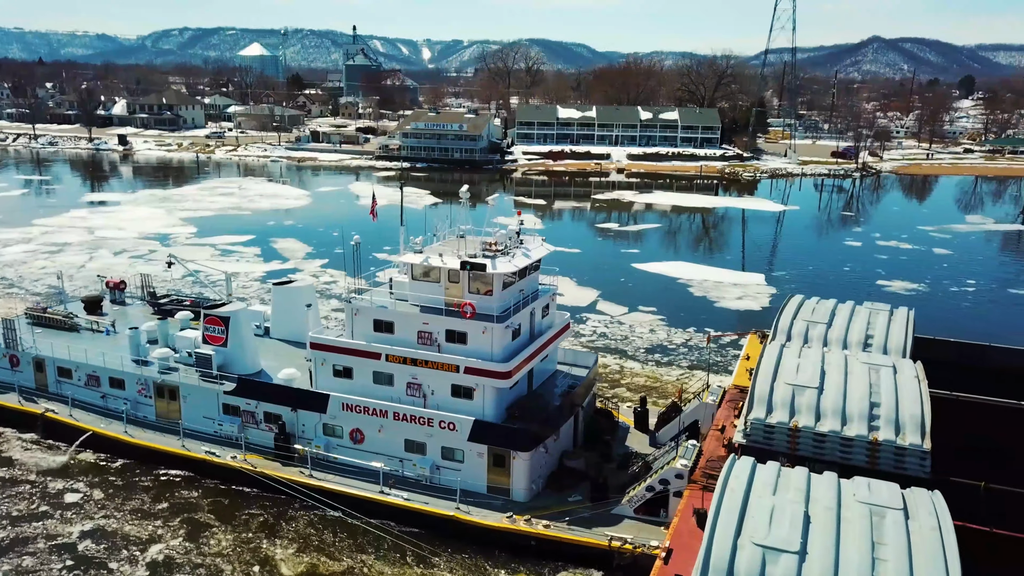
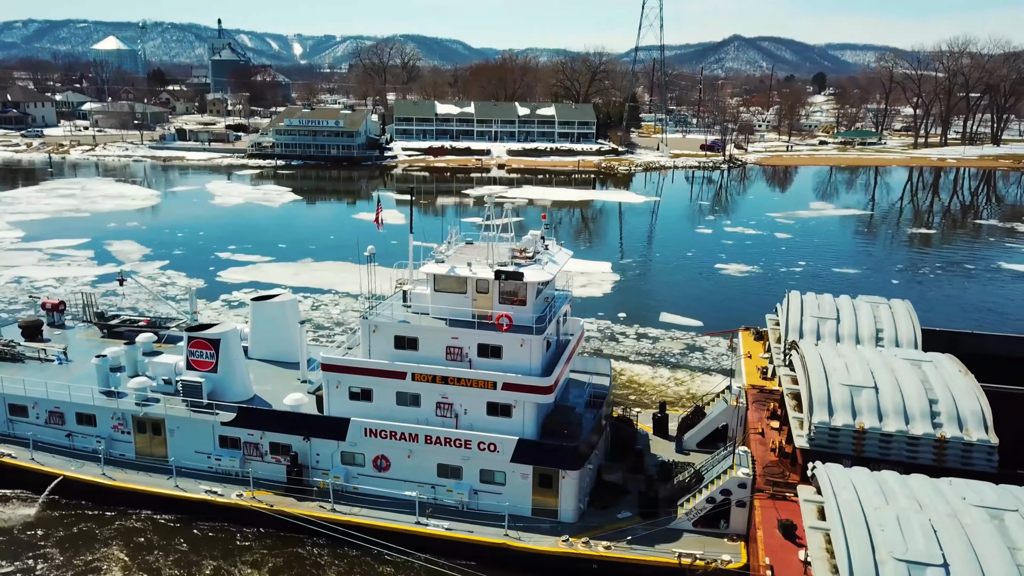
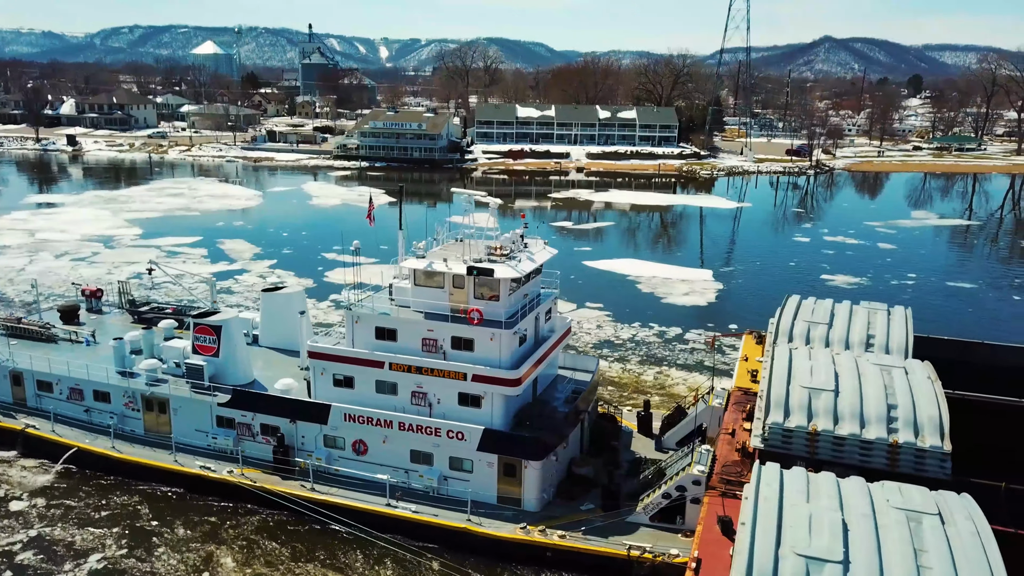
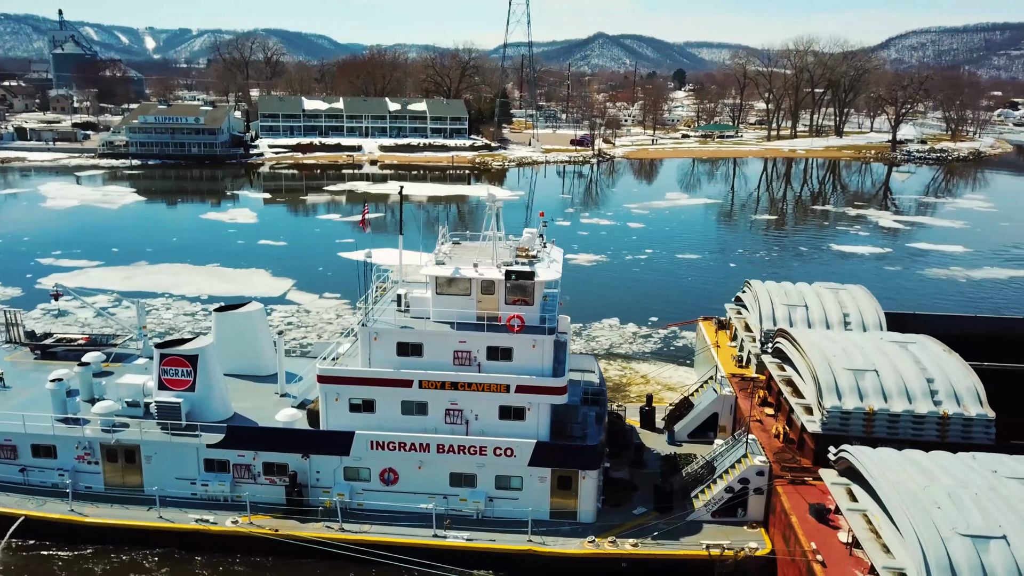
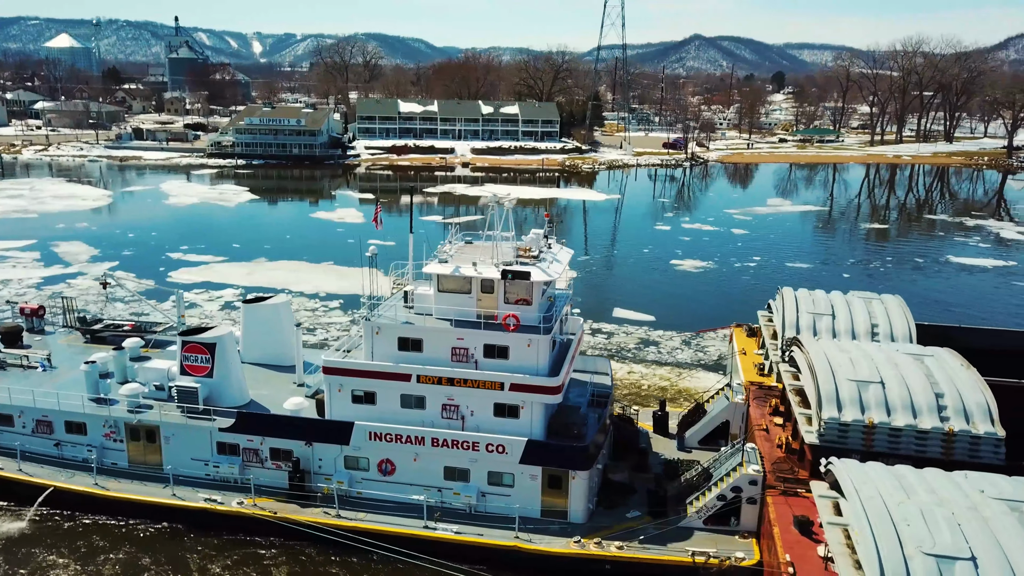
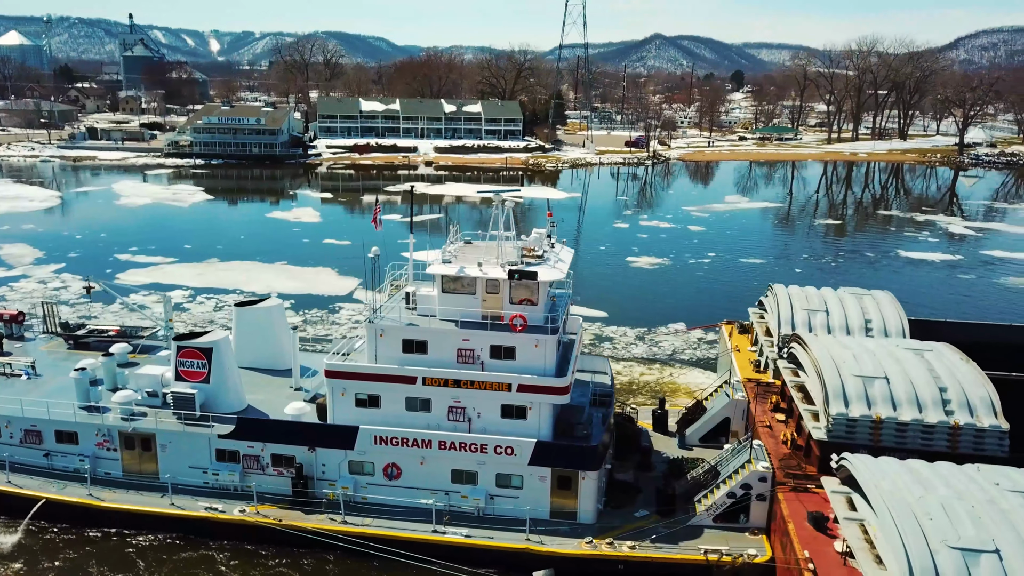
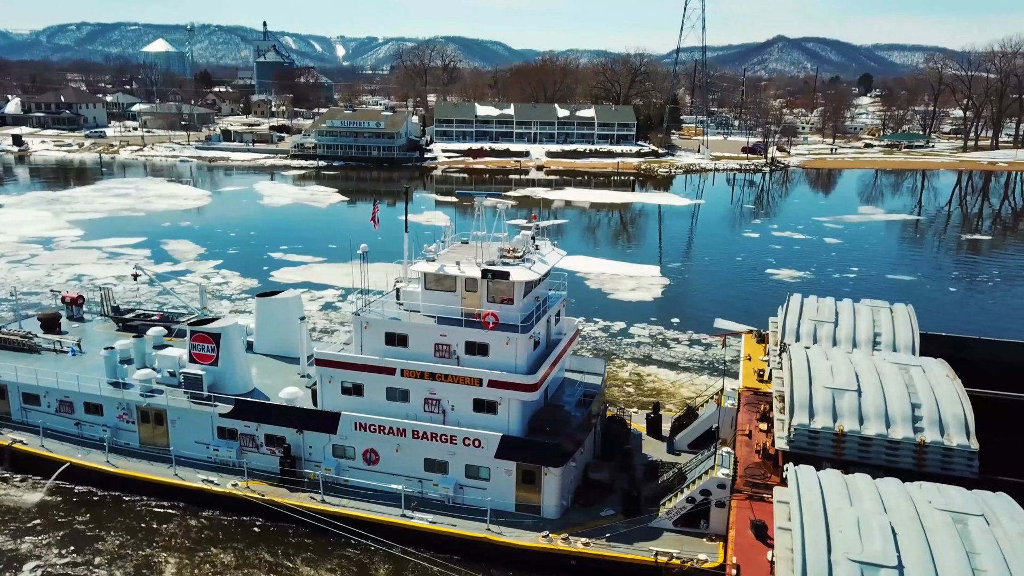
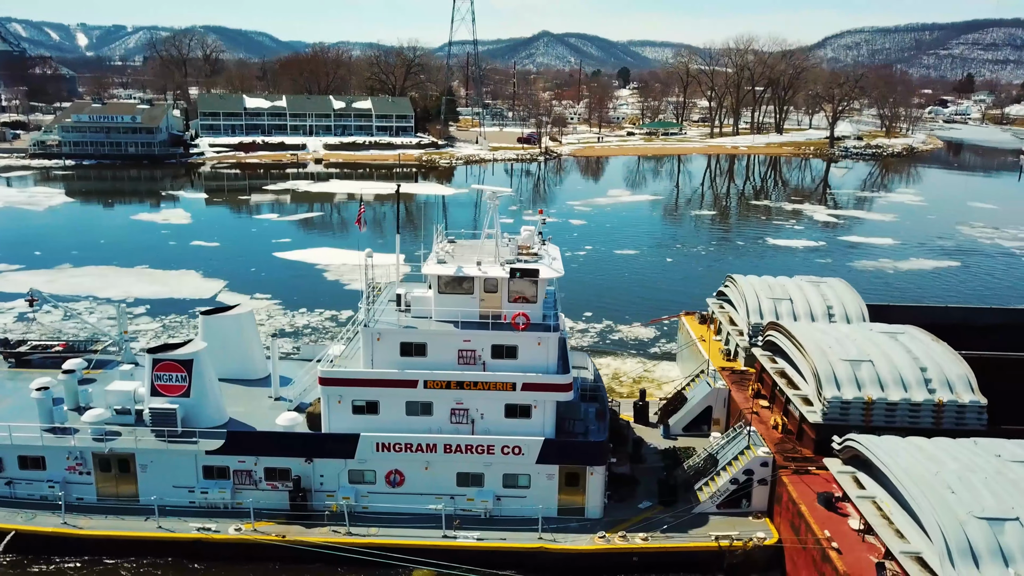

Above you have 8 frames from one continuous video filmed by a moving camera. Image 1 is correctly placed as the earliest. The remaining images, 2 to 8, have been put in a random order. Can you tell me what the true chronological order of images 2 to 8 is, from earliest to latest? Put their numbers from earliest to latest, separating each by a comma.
3, 7, 2, 5, 6, 4, 8
